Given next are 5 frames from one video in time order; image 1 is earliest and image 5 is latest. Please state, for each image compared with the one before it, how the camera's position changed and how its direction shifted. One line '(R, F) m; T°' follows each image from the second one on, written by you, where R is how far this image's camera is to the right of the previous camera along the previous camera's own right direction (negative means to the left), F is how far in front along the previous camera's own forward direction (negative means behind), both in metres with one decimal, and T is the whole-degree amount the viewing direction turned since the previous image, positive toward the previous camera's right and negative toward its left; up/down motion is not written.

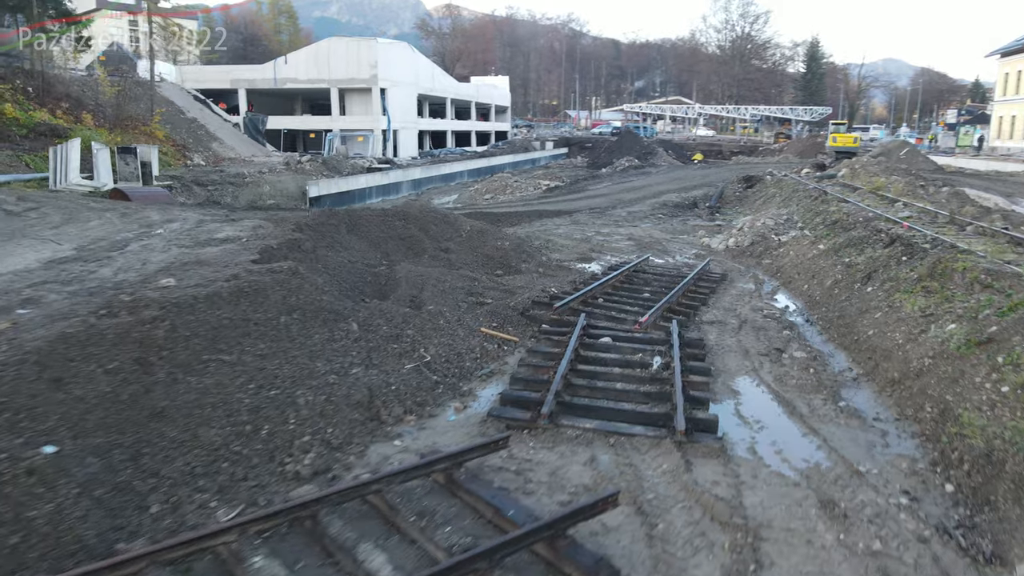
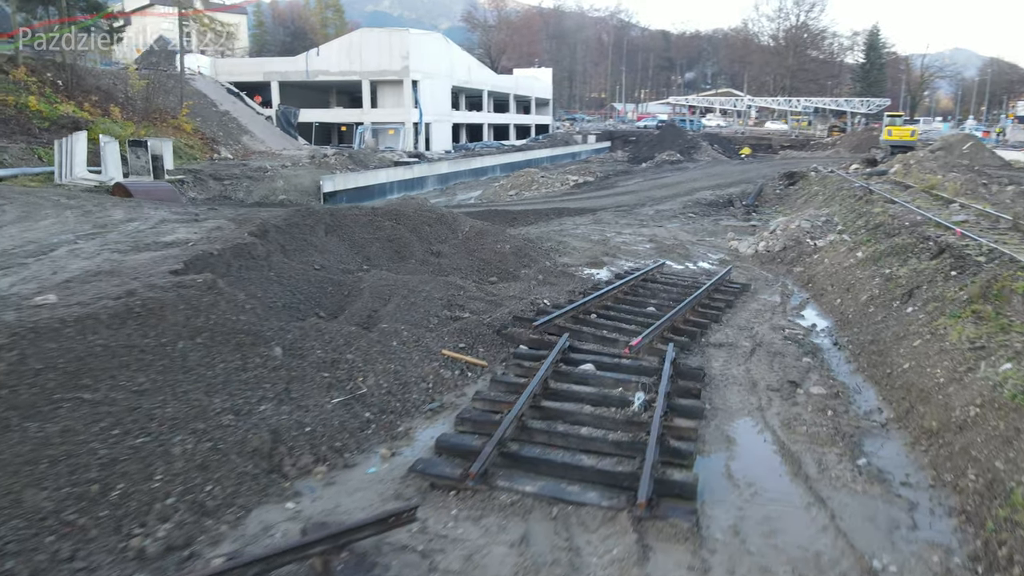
(+0.8, +1.2) m; -4°
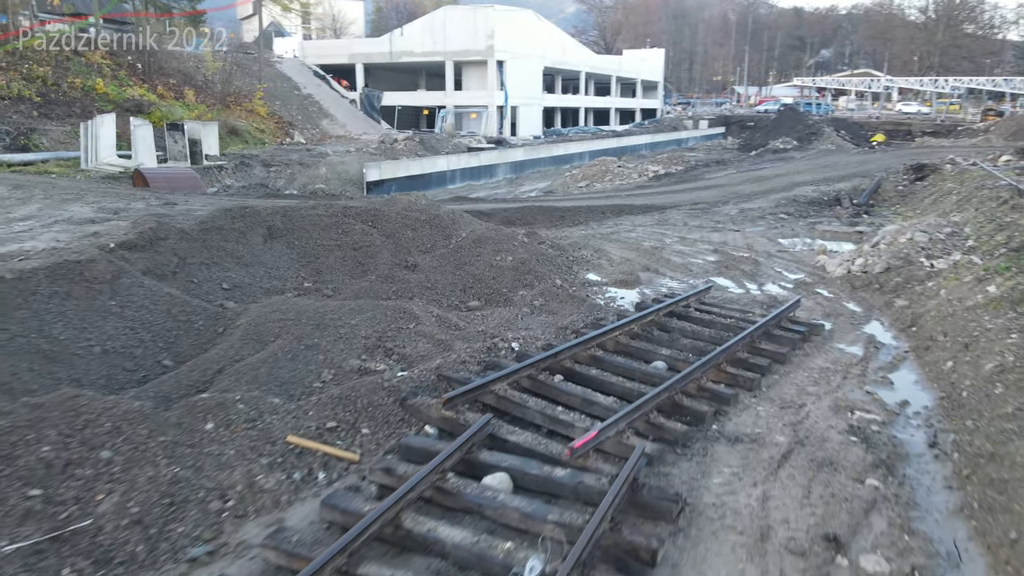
(+1.5, +2.7) m; -9°
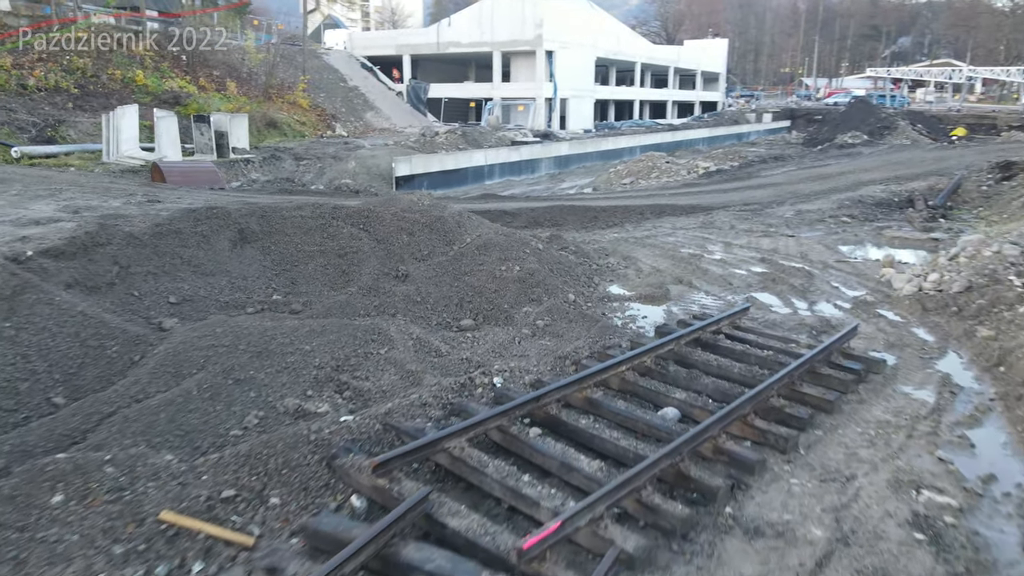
(+0.6, +1.2) m; -5°
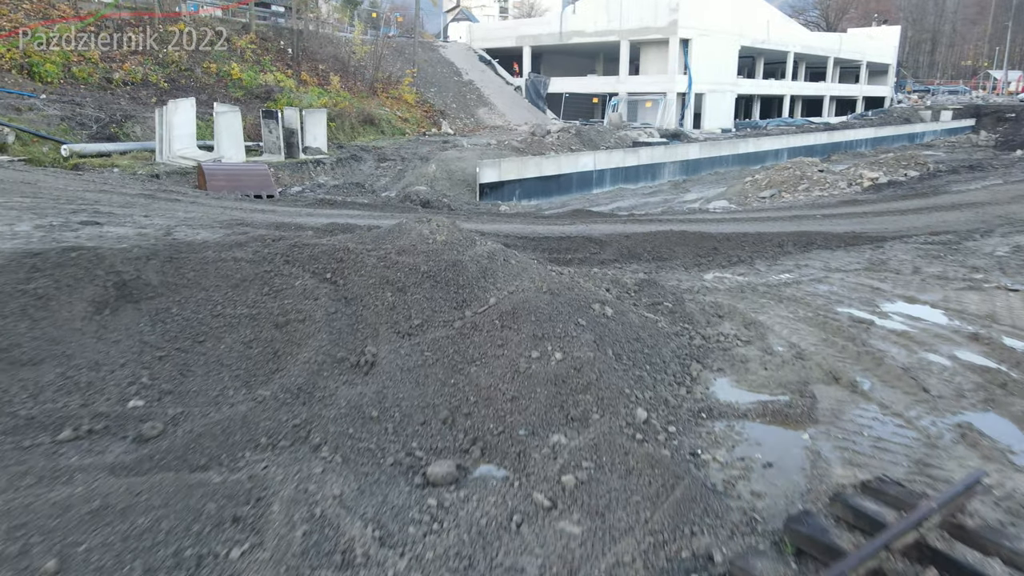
(+0.7, +3.3) m; -10°
